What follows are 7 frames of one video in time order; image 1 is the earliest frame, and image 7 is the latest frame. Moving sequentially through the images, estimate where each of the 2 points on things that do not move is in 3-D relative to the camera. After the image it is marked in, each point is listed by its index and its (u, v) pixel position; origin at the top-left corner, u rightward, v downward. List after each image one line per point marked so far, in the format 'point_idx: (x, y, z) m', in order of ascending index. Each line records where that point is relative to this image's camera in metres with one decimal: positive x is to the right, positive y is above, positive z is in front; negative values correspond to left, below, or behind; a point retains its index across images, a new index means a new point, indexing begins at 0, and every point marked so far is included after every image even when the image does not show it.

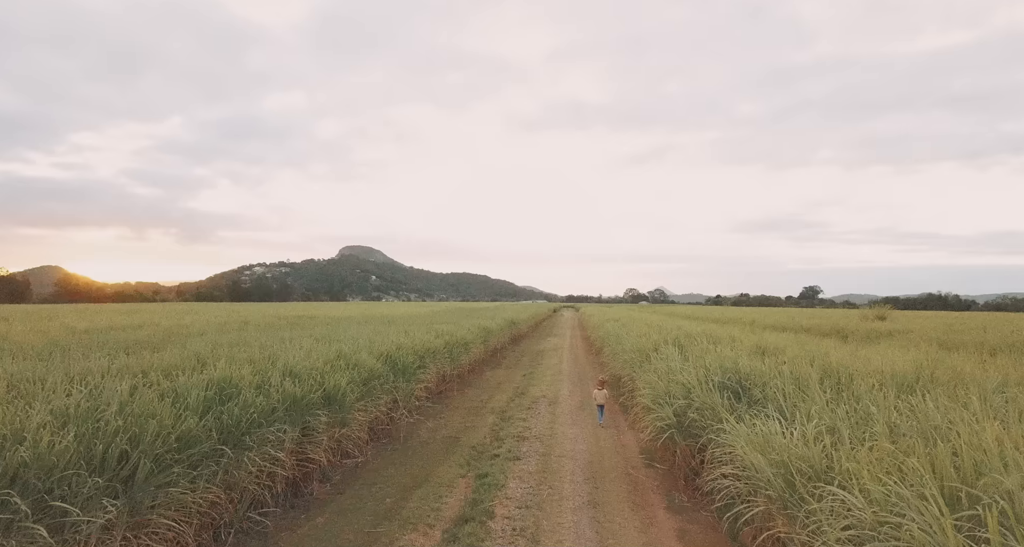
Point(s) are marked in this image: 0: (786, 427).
0: (+2.1, -1.2, +3.6) m
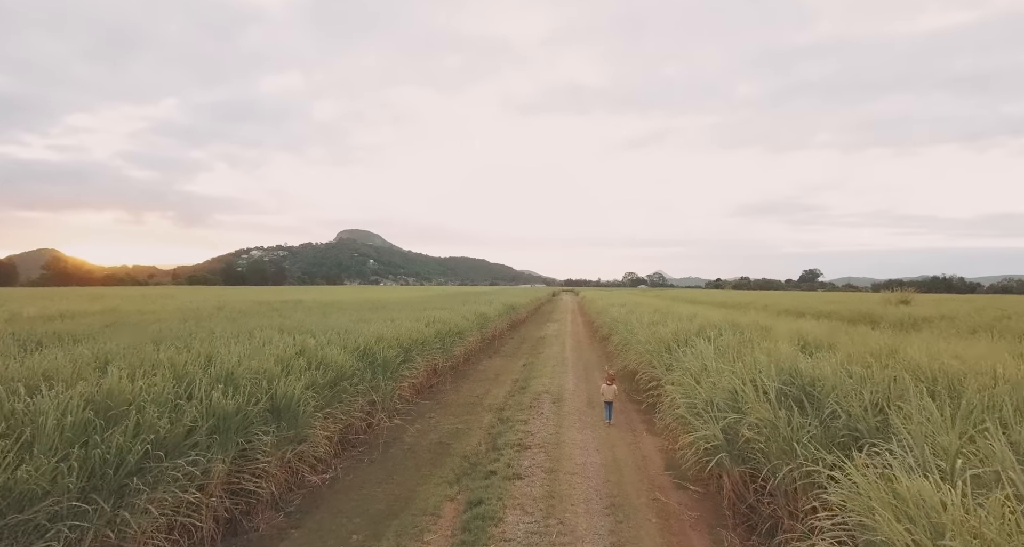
0: (+2.1, -1.0, +2.4) m
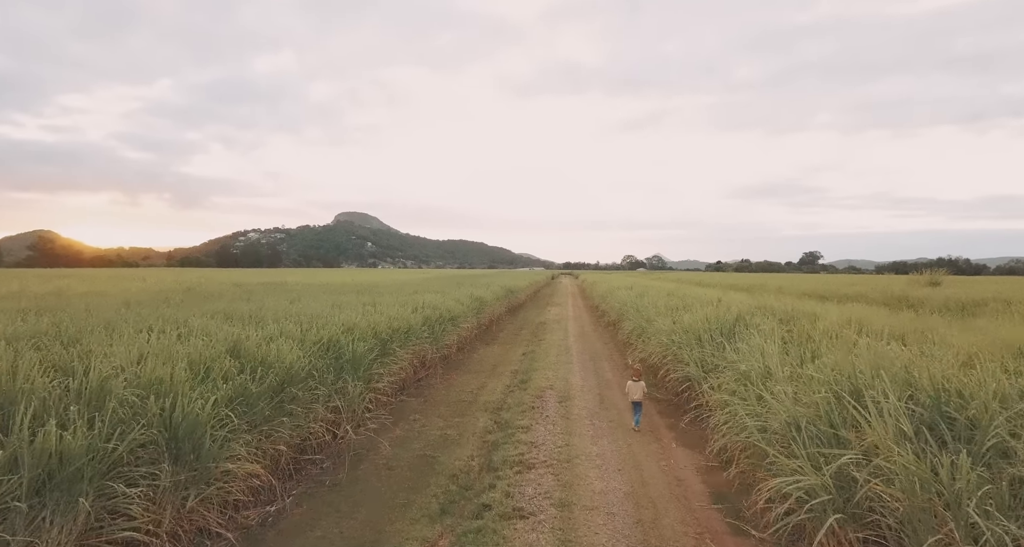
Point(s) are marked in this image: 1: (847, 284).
0: (+2.1, -0.9, +1.0) m
1: (+12.7, -0.4, +17.9) m
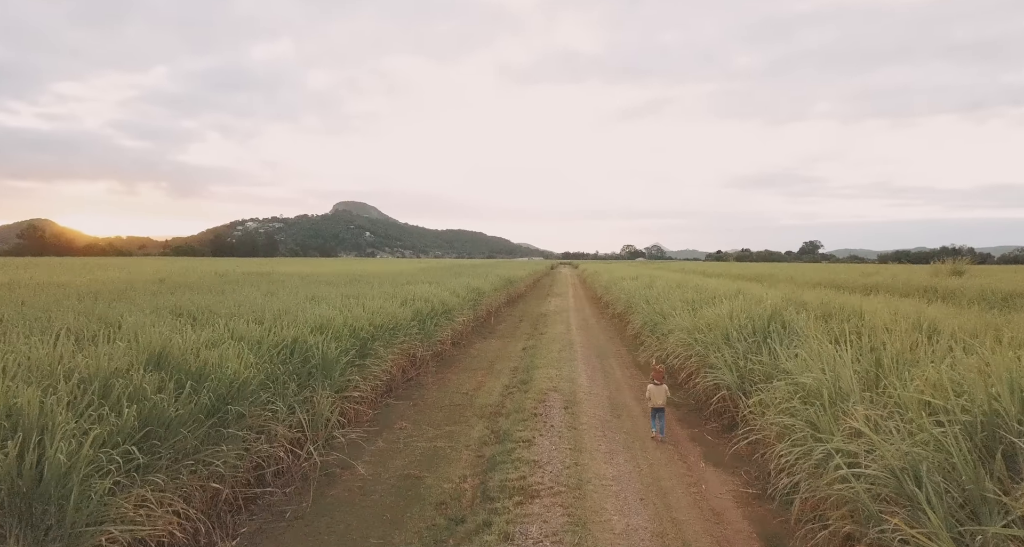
0: (+2.1, -0.9, +0.1) m
1: (+12.6, 0.0, +17.0) m
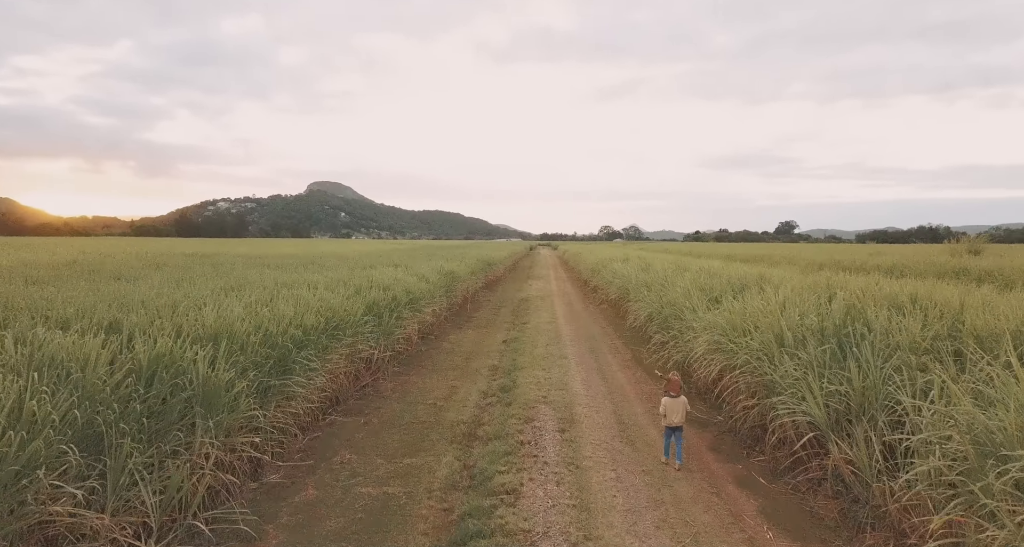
0: (+2.1, -0.9, -1.4) m
1: (+11.9, +0.6, +15.9) m
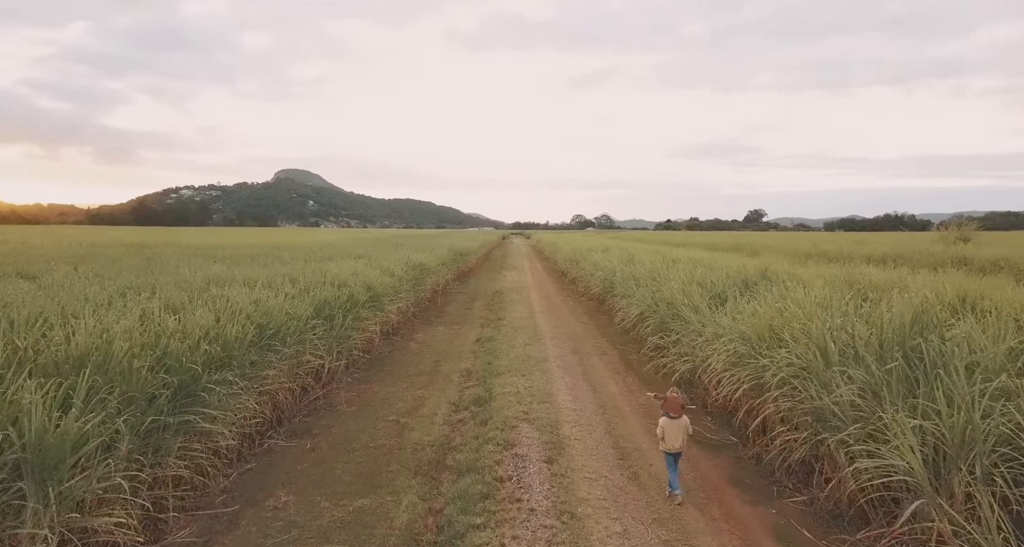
0: (+2.3, -1.0, -2.3) m
1: (+11.1, +1.0, +15.5) m
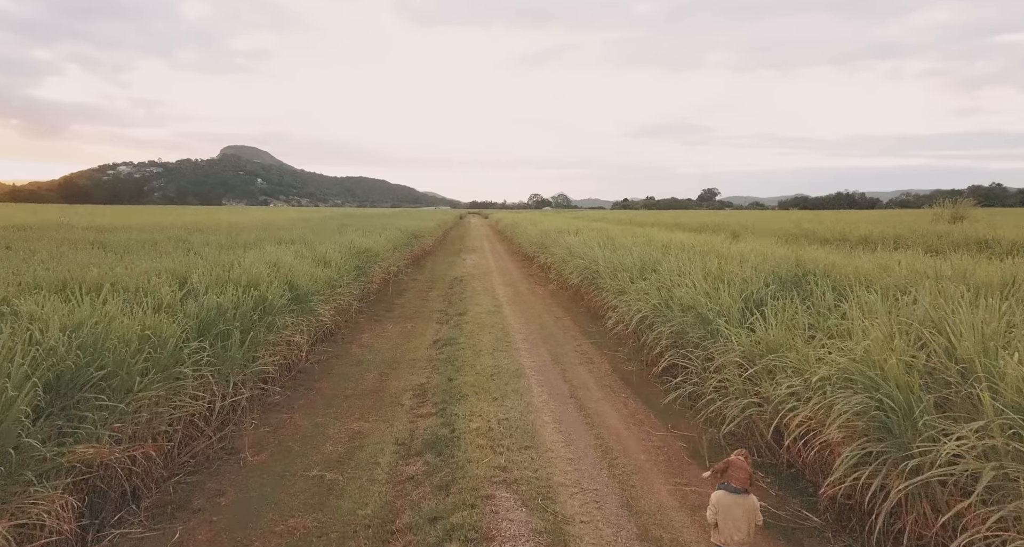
0: (+2.7, -1.3, -3.7) m
1: (+9.9, +1.6, +14.7) m
